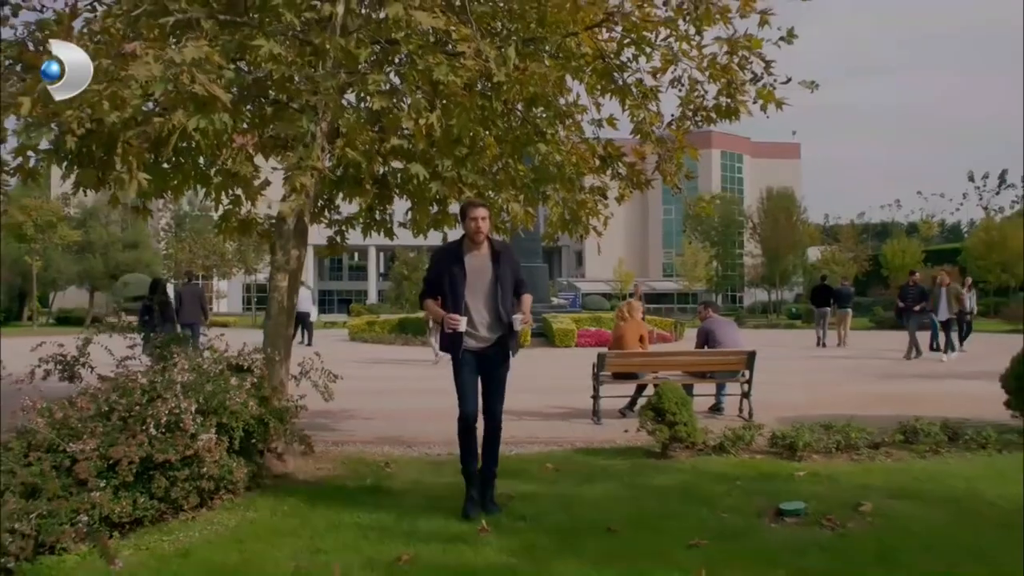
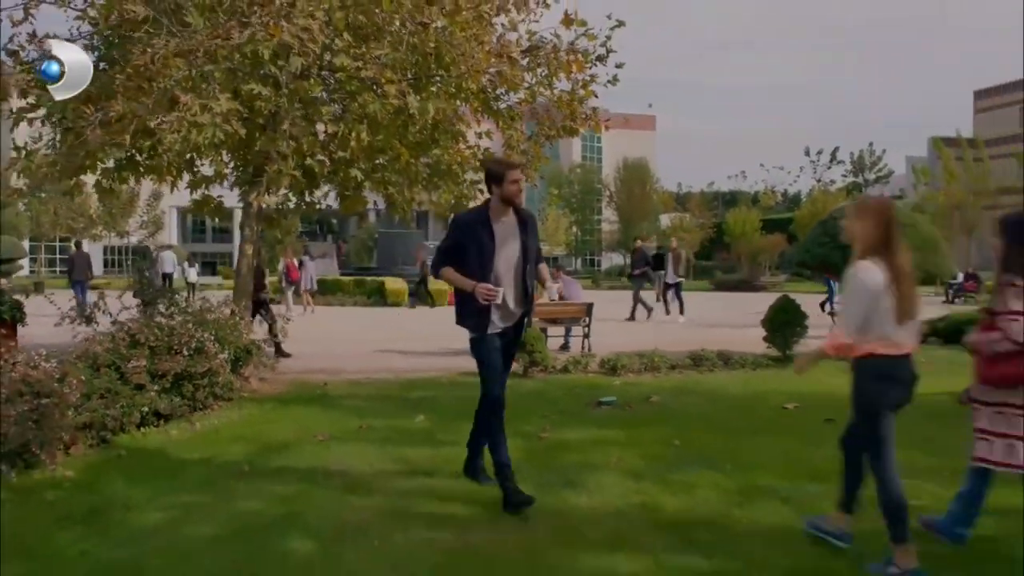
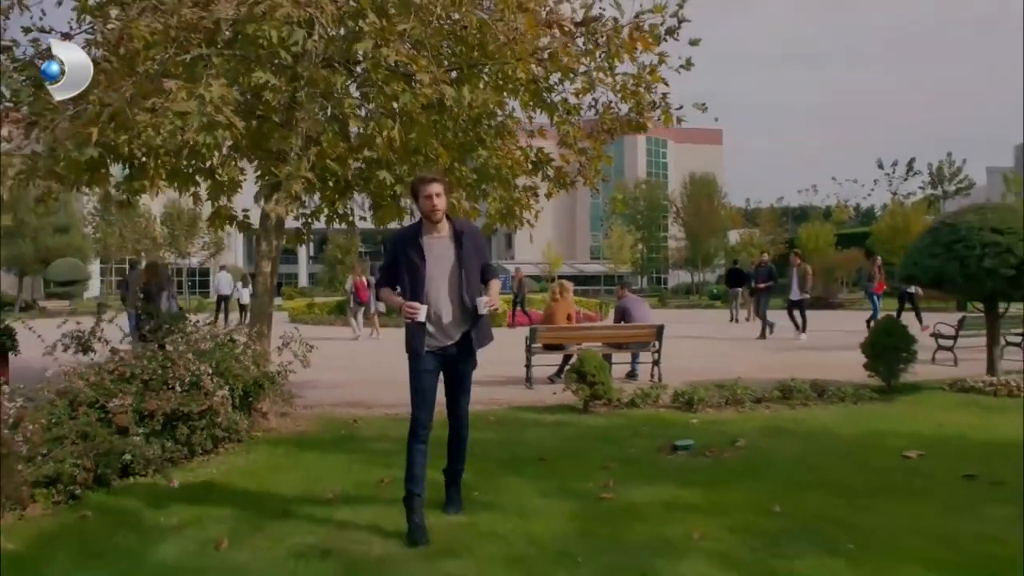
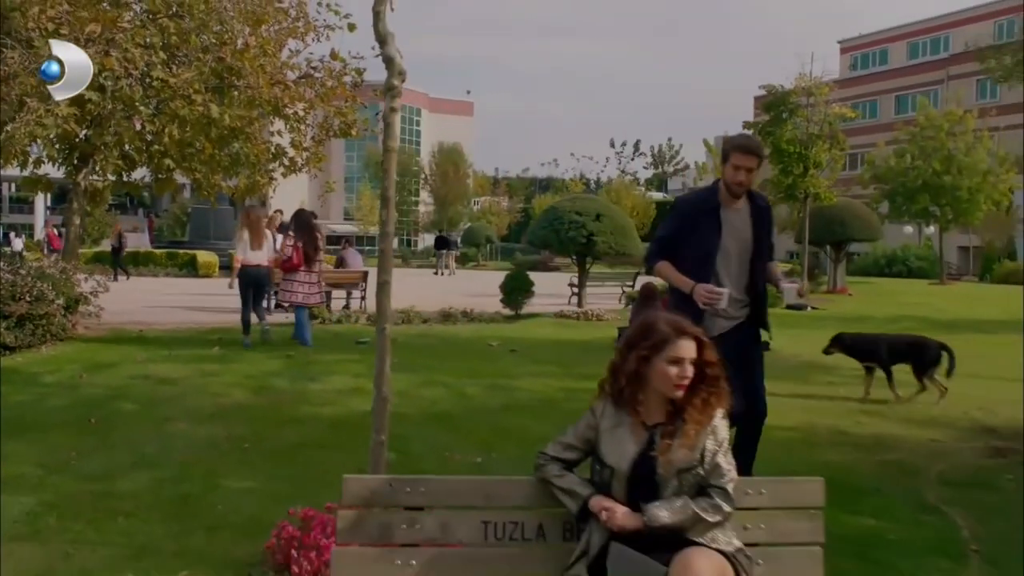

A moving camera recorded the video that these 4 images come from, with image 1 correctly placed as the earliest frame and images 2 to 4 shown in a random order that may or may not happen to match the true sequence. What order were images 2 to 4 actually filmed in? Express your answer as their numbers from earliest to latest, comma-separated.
3, 2, 4
